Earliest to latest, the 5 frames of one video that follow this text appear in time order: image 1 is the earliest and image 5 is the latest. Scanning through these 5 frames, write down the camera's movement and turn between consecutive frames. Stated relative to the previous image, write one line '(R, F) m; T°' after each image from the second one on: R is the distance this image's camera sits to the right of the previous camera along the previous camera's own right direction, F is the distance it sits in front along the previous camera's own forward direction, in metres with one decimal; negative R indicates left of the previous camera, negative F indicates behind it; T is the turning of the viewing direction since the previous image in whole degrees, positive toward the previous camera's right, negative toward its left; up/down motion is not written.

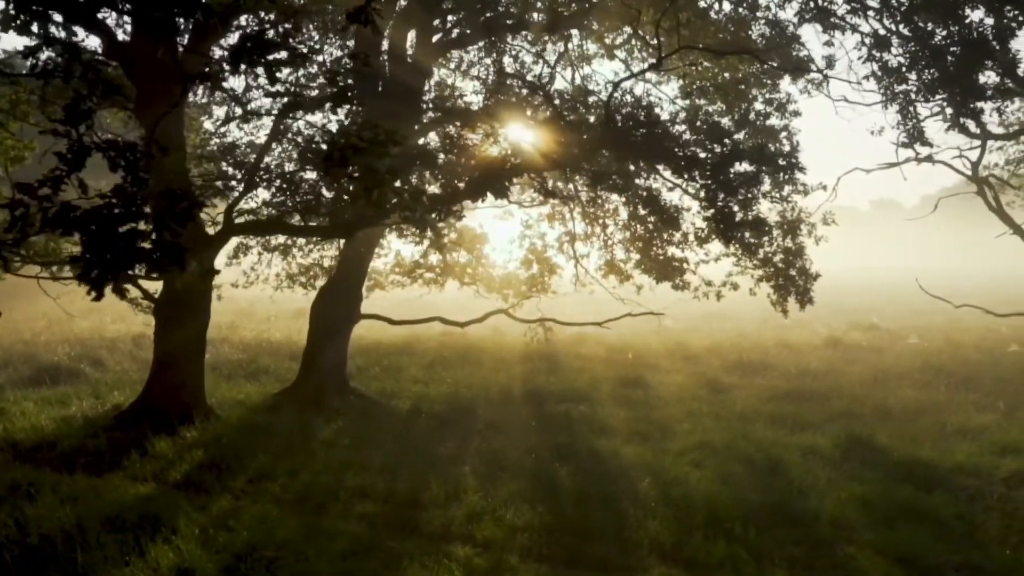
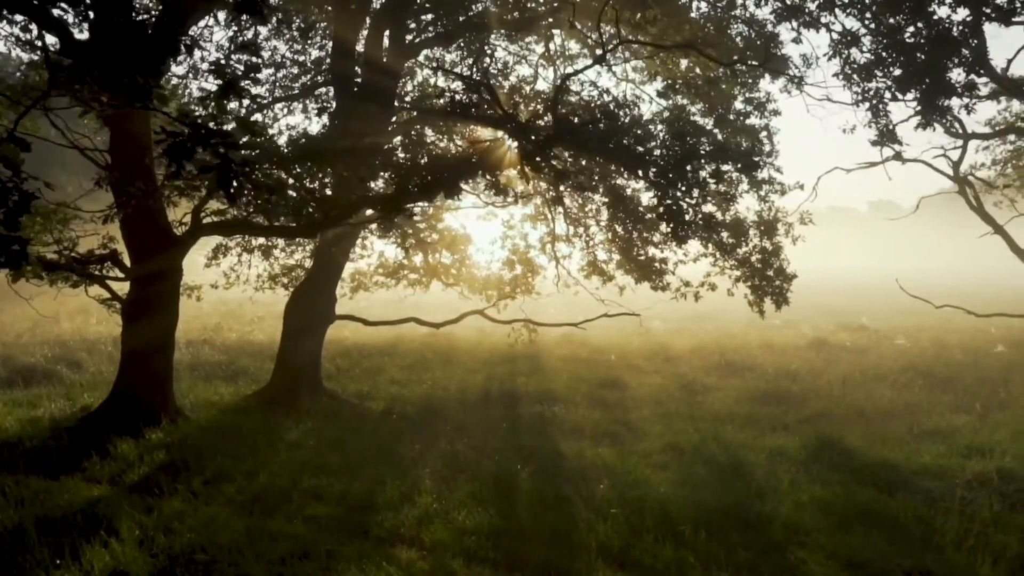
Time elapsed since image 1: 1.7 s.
(+0.5, +0.1) m; 0°
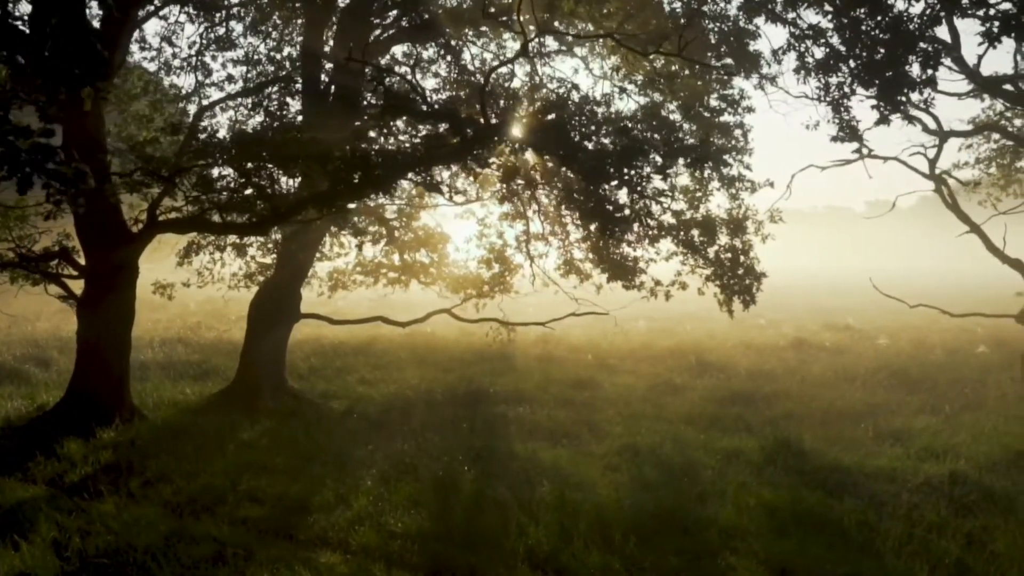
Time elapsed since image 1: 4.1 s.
(+0.6, +0.2) m; 0°
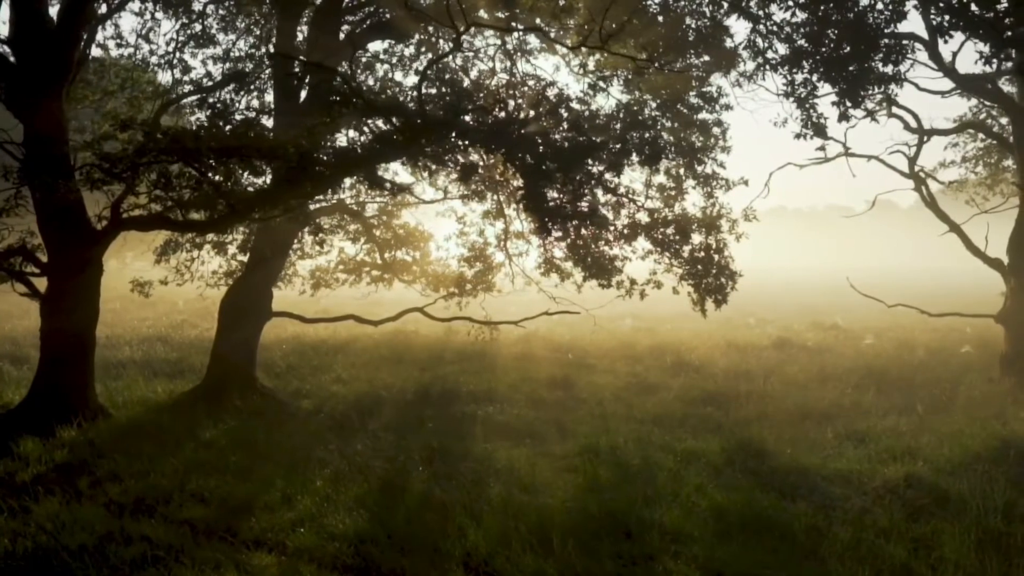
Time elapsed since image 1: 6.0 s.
(+0.5, +0.1) m; 0°
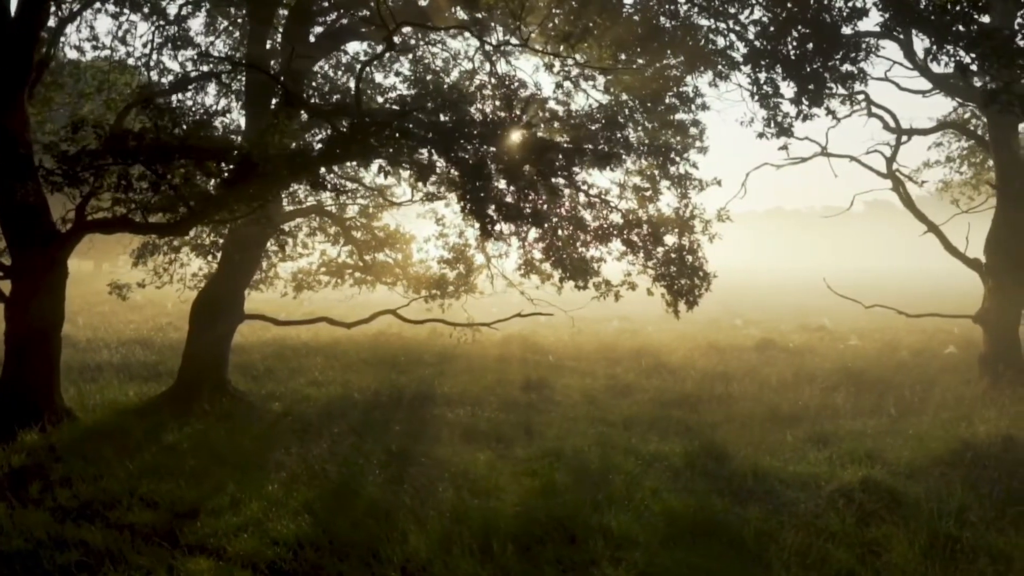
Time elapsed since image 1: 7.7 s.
(+0.5, +0.1) m; 0°
